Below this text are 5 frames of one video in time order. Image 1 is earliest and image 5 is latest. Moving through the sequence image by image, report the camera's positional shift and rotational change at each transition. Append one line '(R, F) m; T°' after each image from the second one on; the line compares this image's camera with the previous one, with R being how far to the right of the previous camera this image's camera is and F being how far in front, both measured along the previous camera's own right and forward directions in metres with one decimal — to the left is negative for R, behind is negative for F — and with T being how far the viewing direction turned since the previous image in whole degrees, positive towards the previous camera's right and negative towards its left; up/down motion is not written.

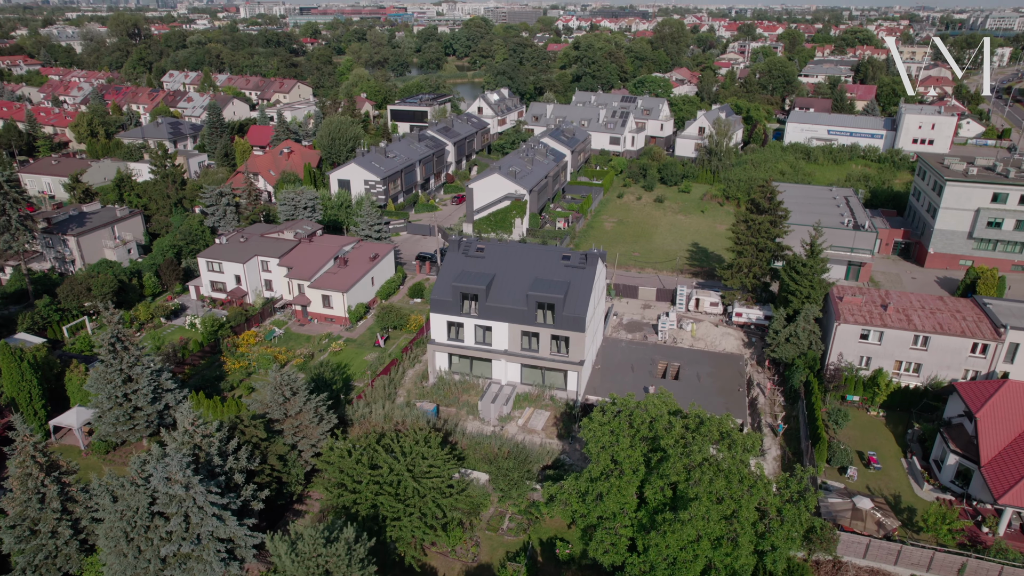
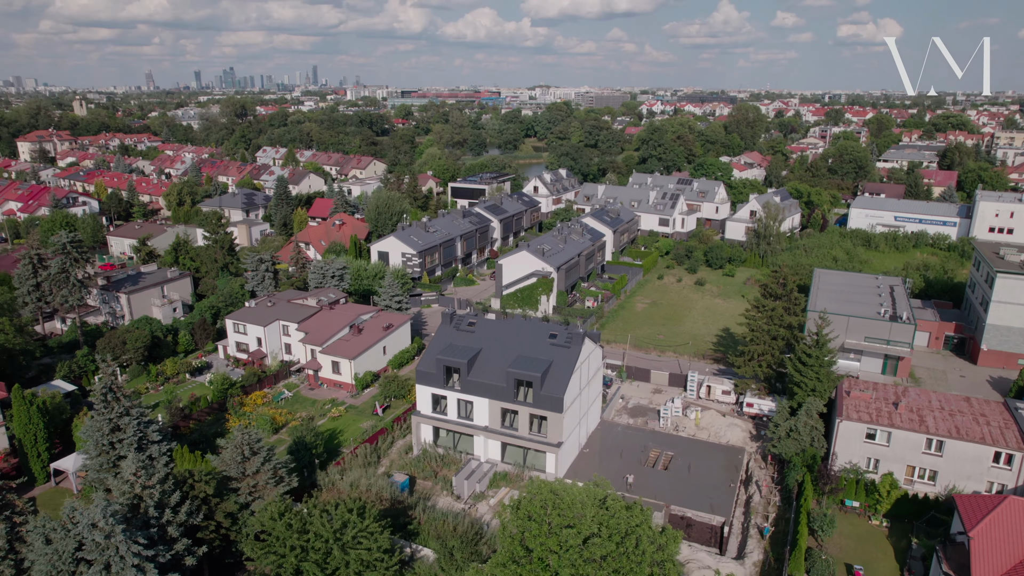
(+2.7, +0.1) m; -8°
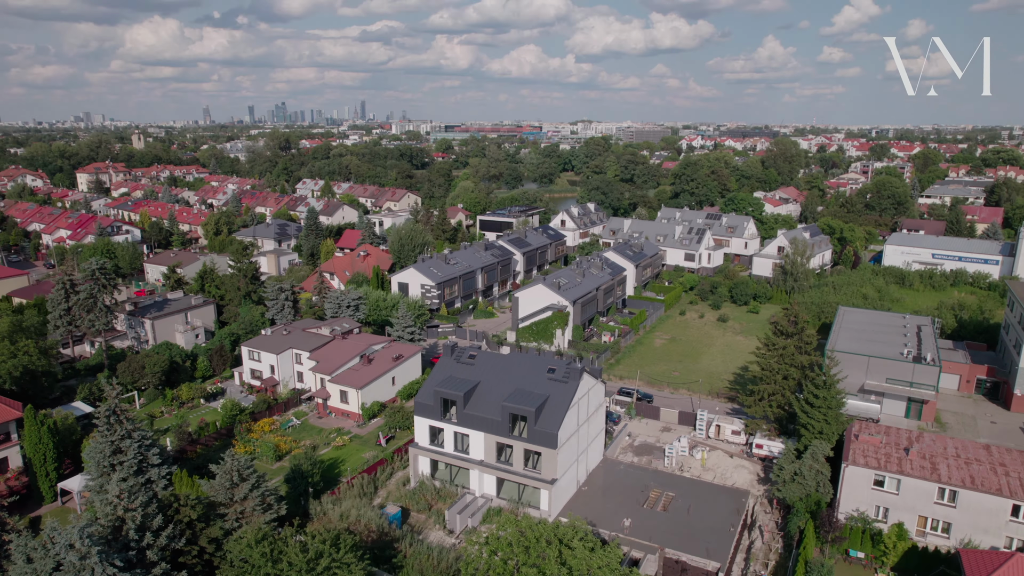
(+1.1, 0.0) m; -4°
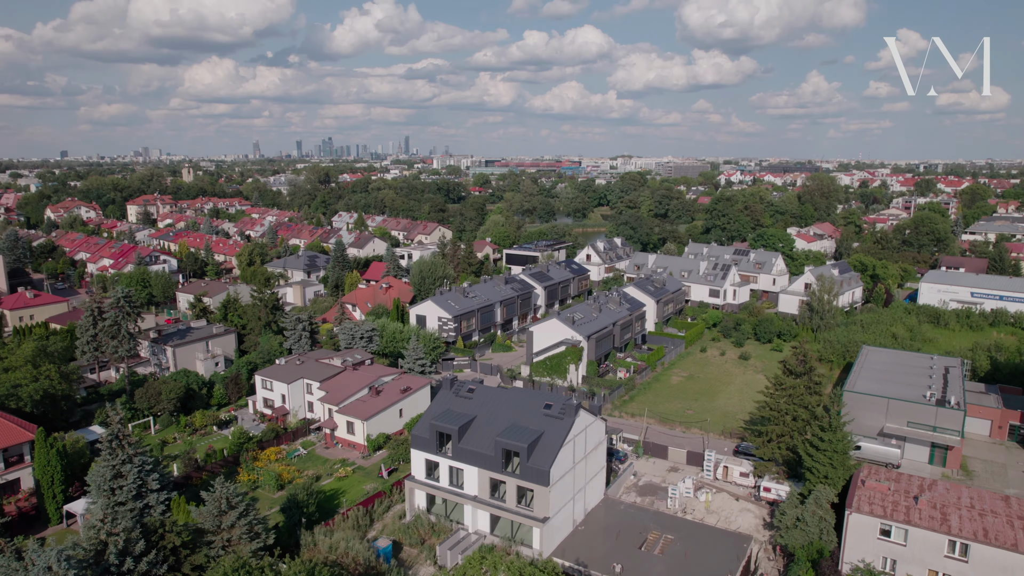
(+1.1, 0.0) m; -3°
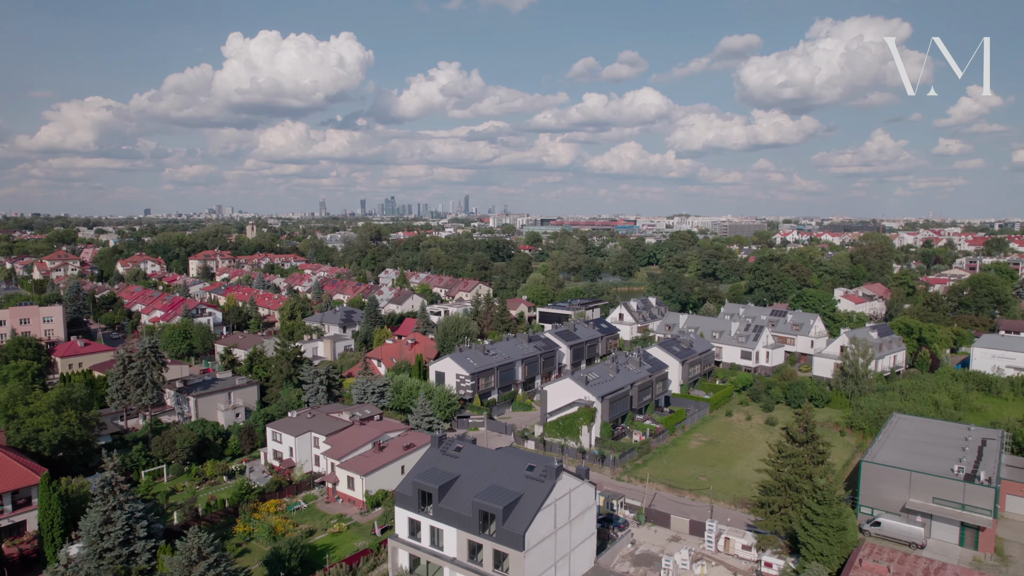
(+1.9, 0.0) m; -5°
